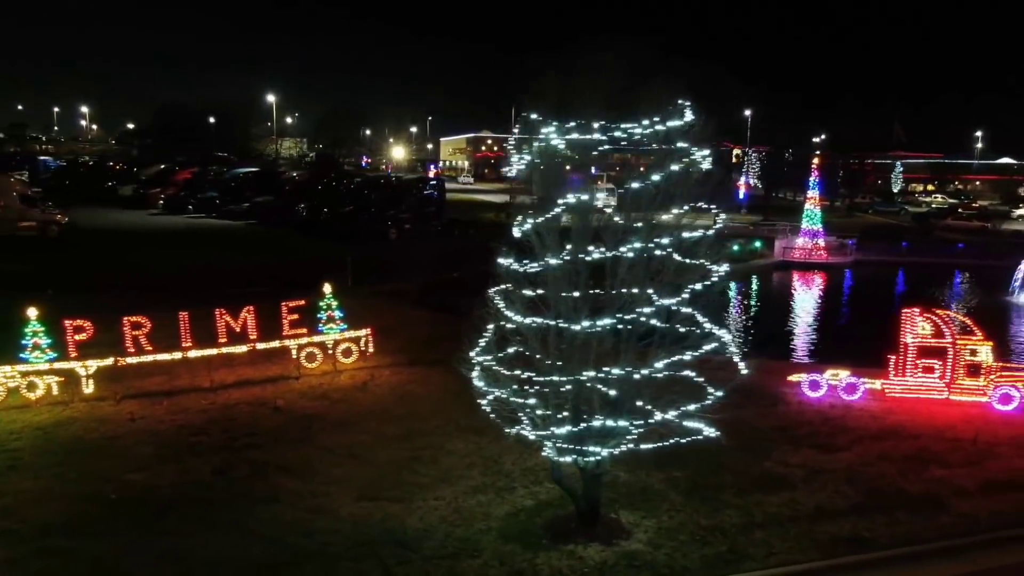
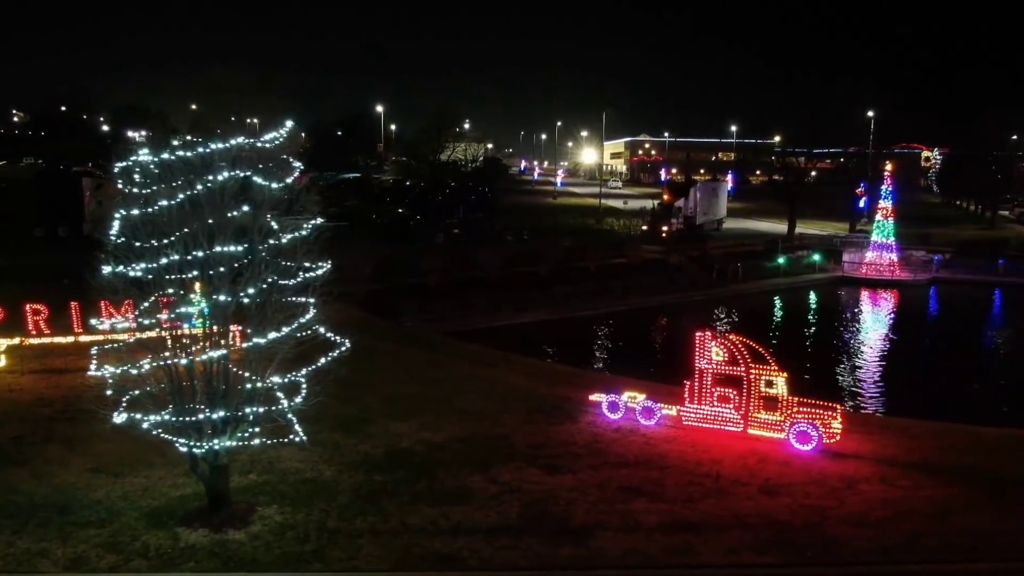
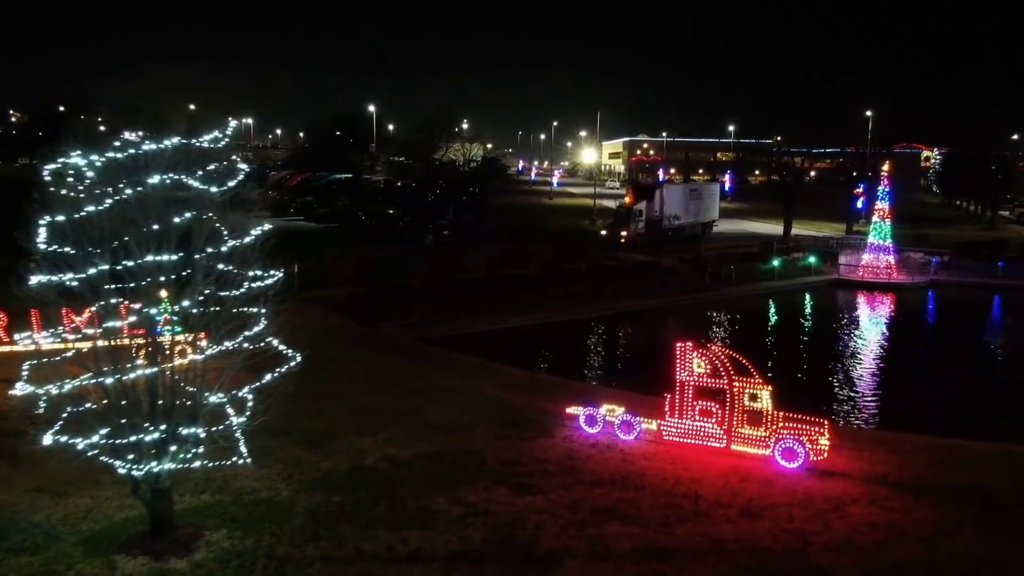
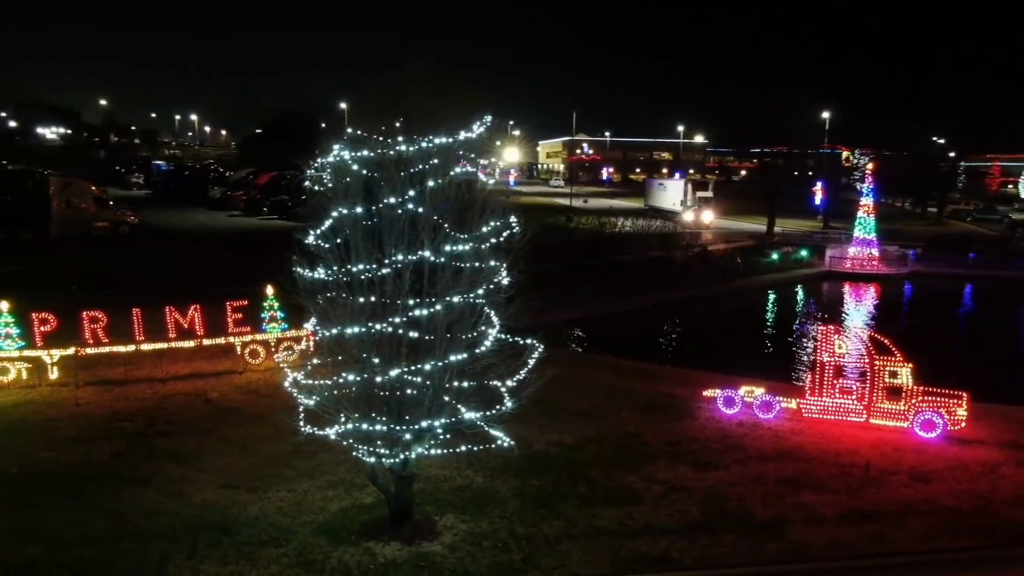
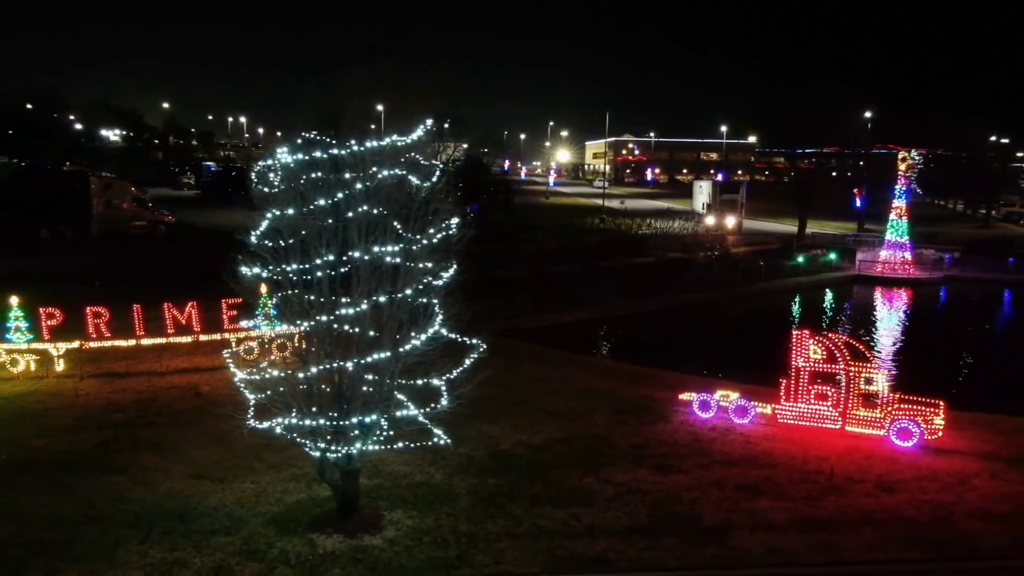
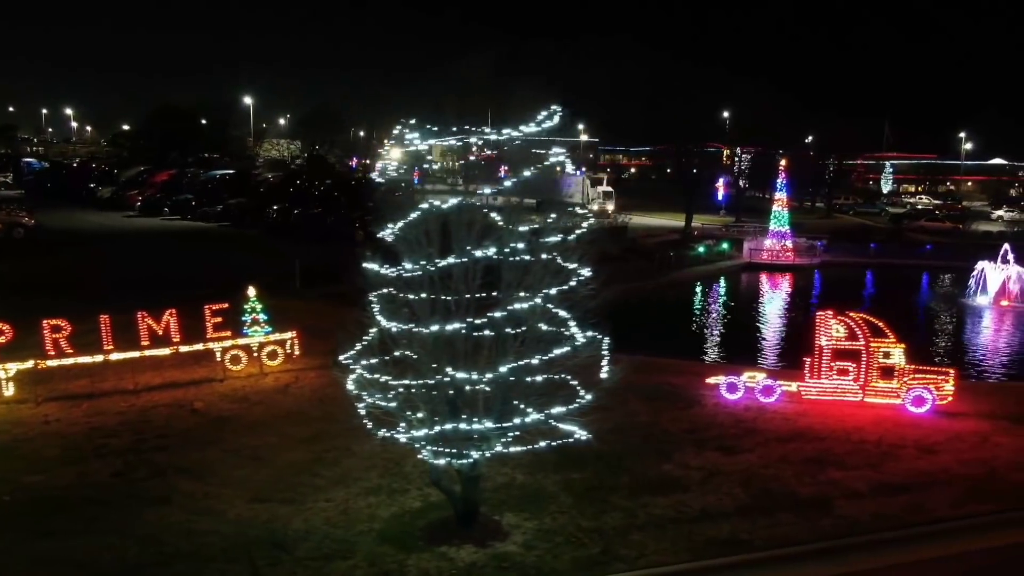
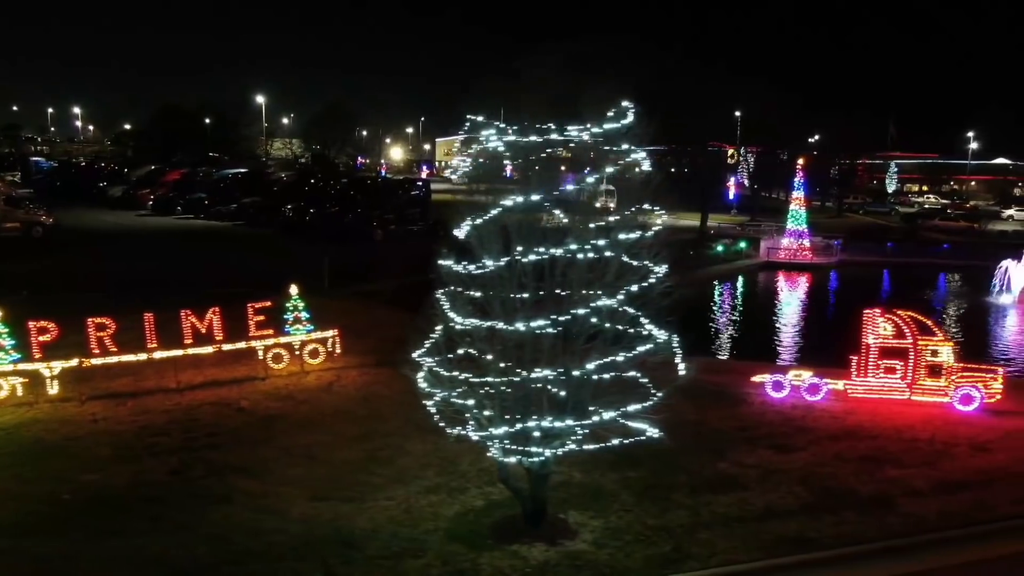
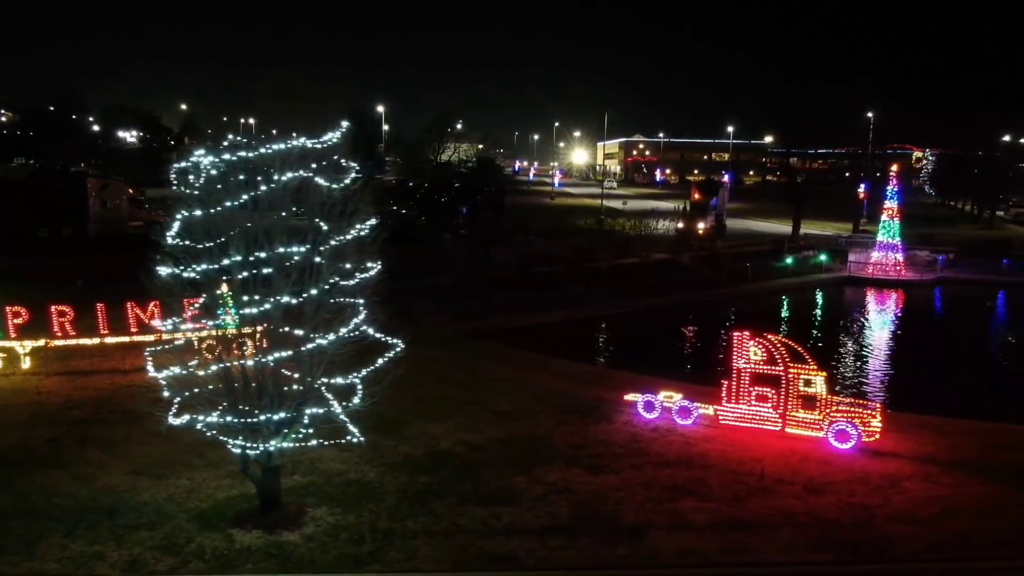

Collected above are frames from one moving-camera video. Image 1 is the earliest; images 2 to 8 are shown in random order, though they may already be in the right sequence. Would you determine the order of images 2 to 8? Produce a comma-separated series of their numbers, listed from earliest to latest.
7, 6, 4, 5, 8, 2, 3
